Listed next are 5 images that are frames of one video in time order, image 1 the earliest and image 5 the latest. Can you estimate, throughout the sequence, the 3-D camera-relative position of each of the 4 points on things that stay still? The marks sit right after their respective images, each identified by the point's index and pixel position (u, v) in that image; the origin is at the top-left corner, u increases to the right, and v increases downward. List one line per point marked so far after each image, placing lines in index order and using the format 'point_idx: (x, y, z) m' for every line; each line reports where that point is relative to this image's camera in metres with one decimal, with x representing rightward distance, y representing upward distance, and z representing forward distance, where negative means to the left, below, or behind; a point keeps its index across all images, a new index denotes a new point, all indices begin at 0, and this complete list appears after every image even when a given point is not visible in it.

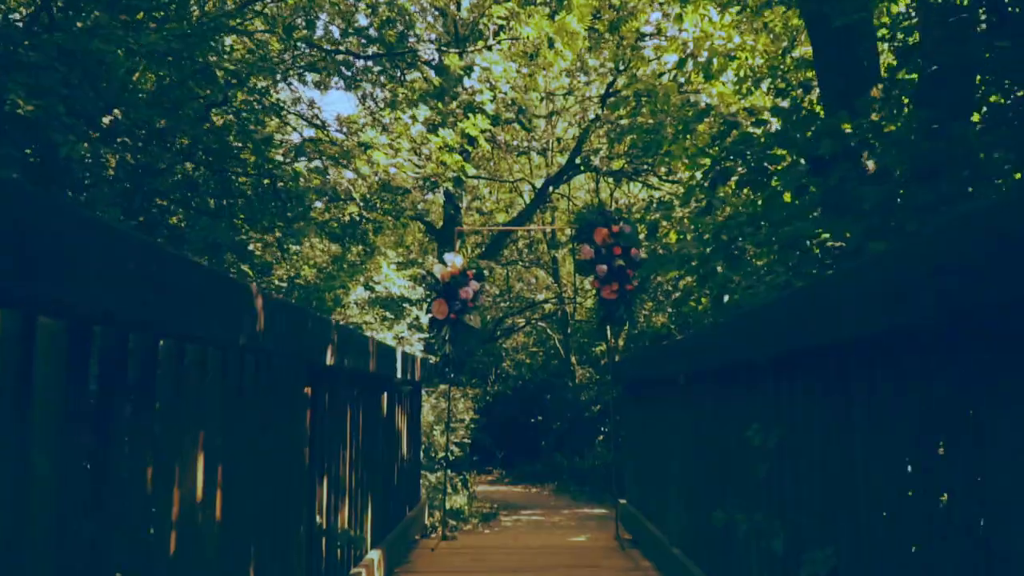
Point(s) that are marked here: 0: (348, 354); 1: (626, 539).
0: (-0.5, -0.2, +3.2) m
1: (+1.1, -2.4, +9.6) m
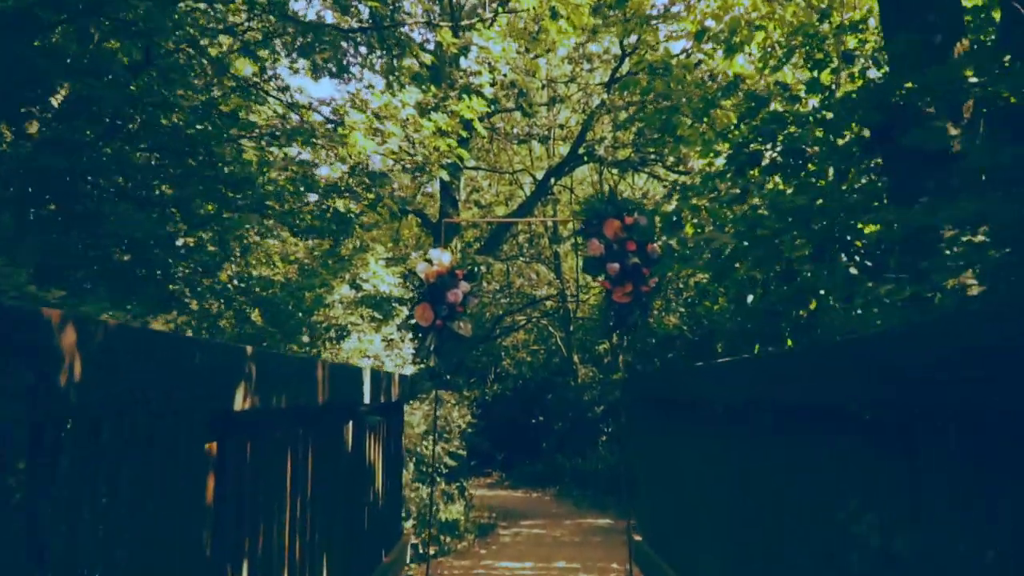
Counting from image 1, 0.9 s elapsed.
0: (-0.5, -0.2, +2.3) m
1: (+1.1, -2.4, +8.7) m
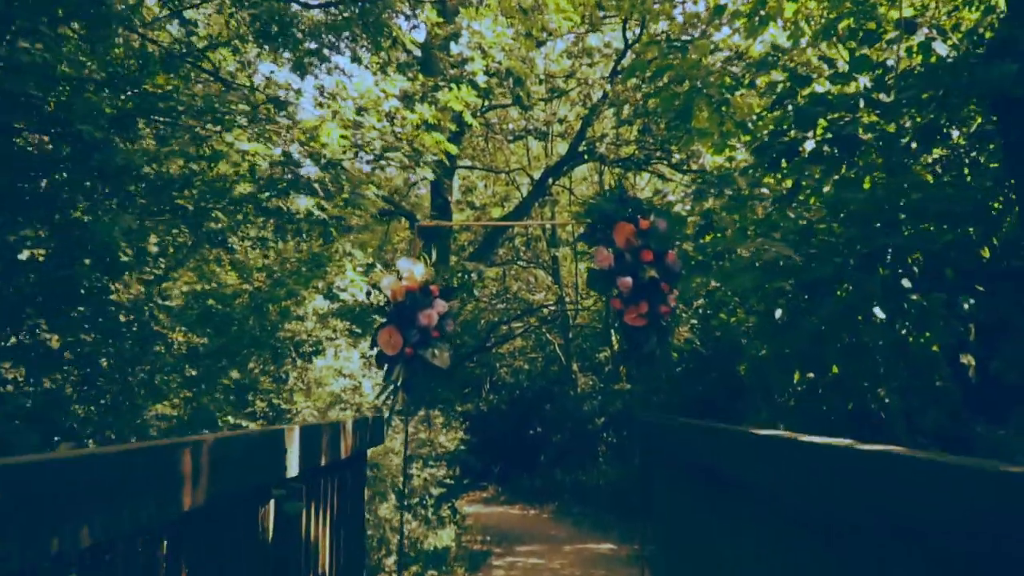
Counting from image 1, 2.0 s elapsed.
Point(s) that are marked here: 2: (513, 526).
0: (-0.6, -0.3, +1.4) m
1: (+1.0, -2.4, +7.8) m
2: (0.0, -3.6, +15.4) m
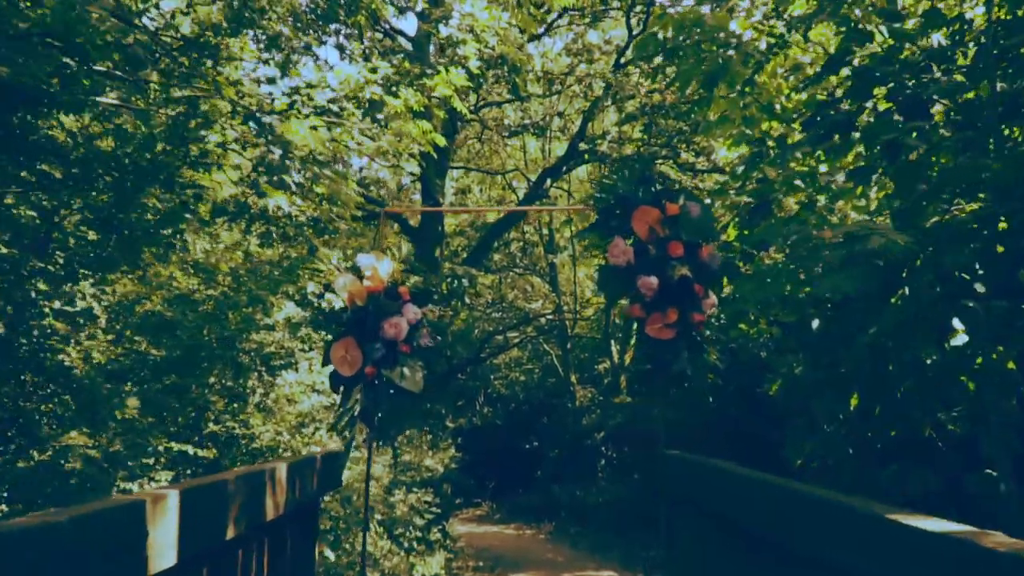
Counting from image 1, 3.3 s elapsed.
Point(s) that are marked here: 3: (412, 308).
0: (-0.6, -0.3, +0.5) m
1: (+1.0, -2.5, +6.9) m
2: (-0.1, -3.7, +14.5) m
3: (-0.4, -0.1, +4.8) m
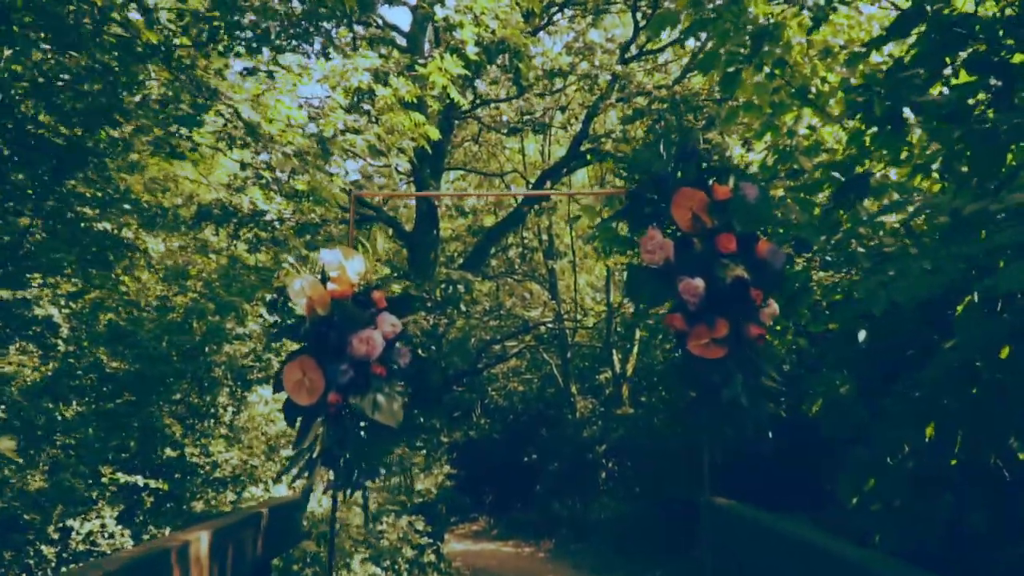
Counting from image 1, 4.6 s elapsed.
0: (-0.6, -0.3, -0.2) m
1: (+1.0, -2.5, +6.2) m
2: (-0.1, -3.8, +13.8) m
3: (-0.4, -0.1, +4.1) m
